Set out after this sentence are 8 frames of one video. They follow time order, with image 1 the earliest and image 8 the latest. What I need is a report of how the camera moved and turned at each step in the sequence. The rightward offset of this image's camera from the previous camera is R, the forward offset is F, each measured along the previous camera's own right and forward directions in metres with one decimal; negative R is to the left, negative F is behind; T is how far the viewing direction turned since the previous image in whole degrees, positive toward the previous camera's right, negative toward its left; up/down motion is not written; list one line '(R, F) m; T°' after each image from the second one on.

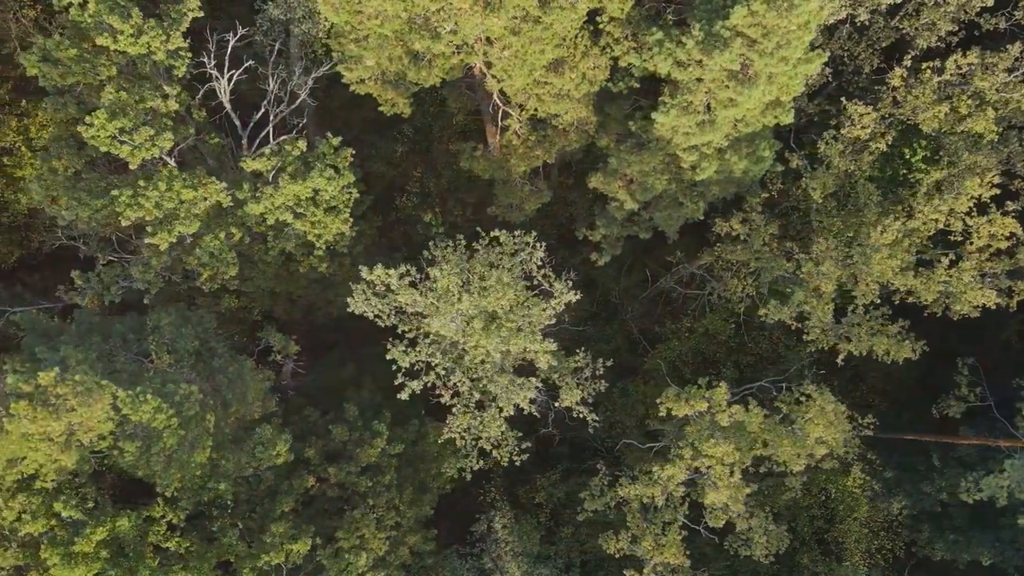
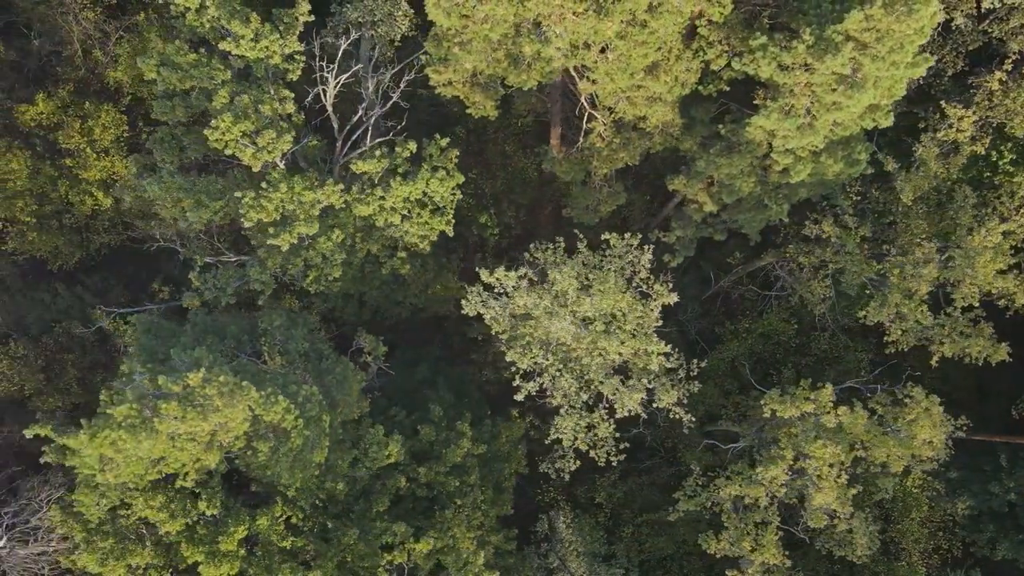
(-1.9, -0.1) m; 0°
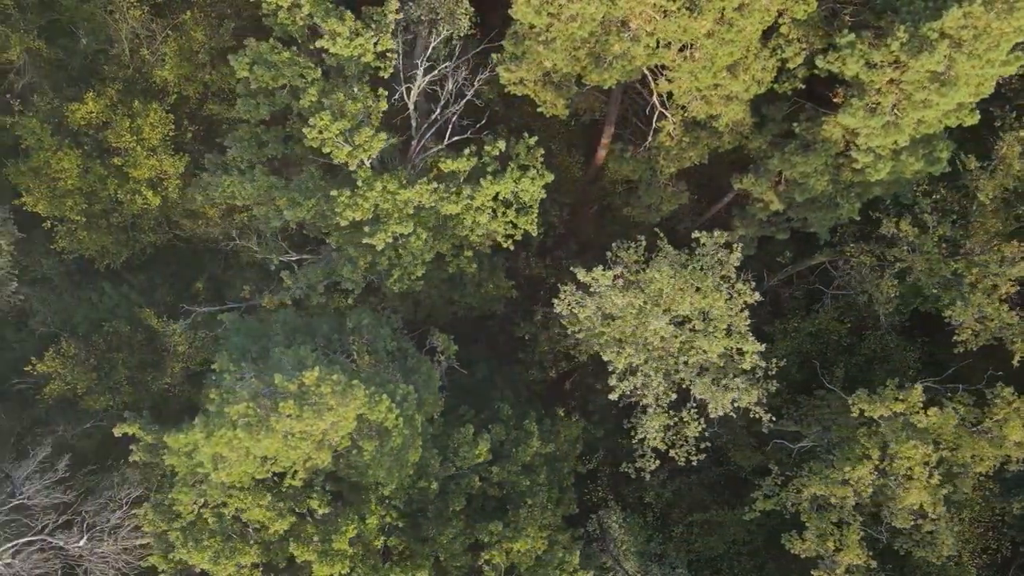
(-1.6, 0.0) m; 0°
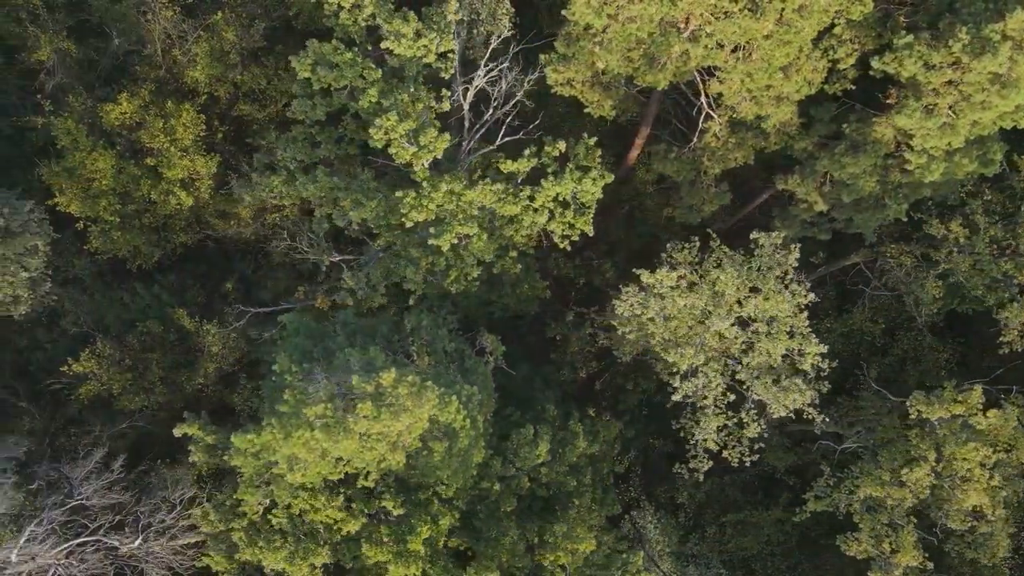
(-1.0, 0.0) m; 0°
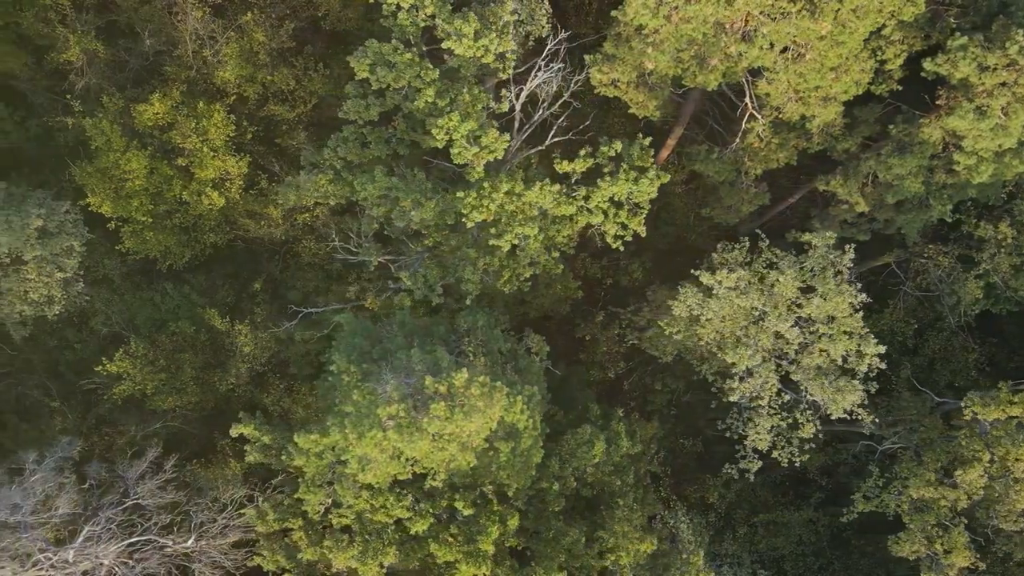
(-1.0, 0.0) m; 0°
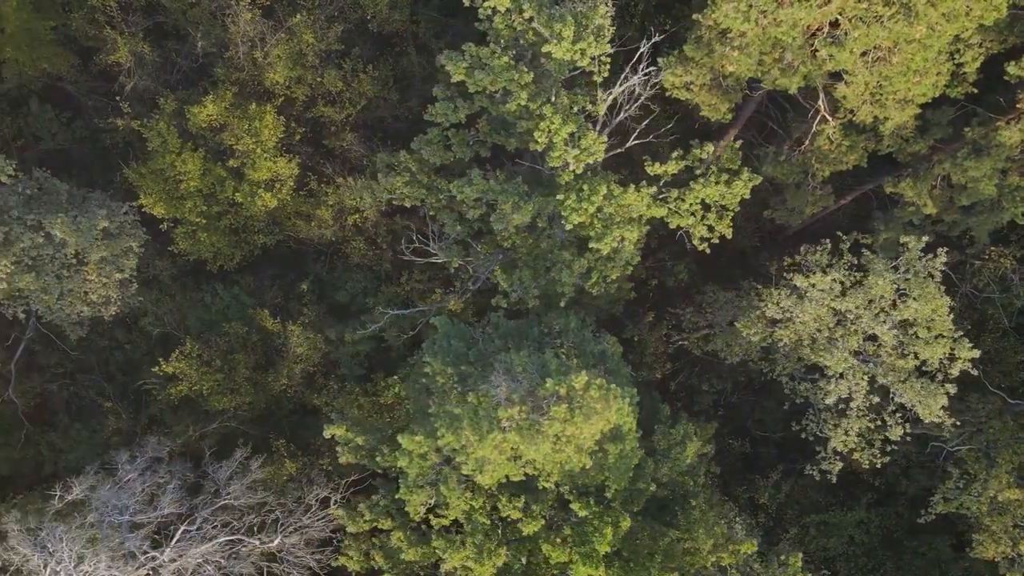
(-1.6, -0.1) m; 0°
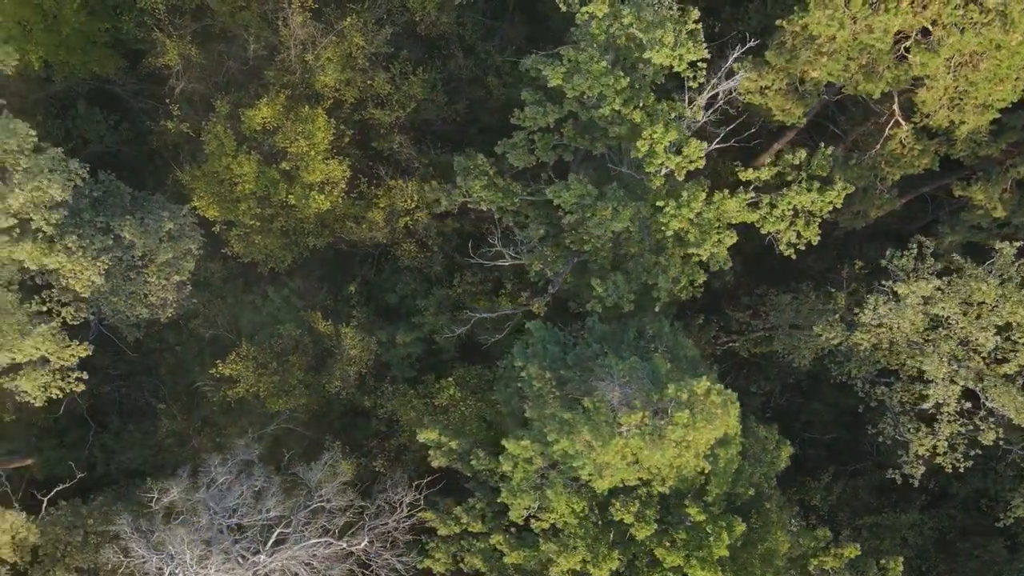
(-1.6, -0.1) m; 0°
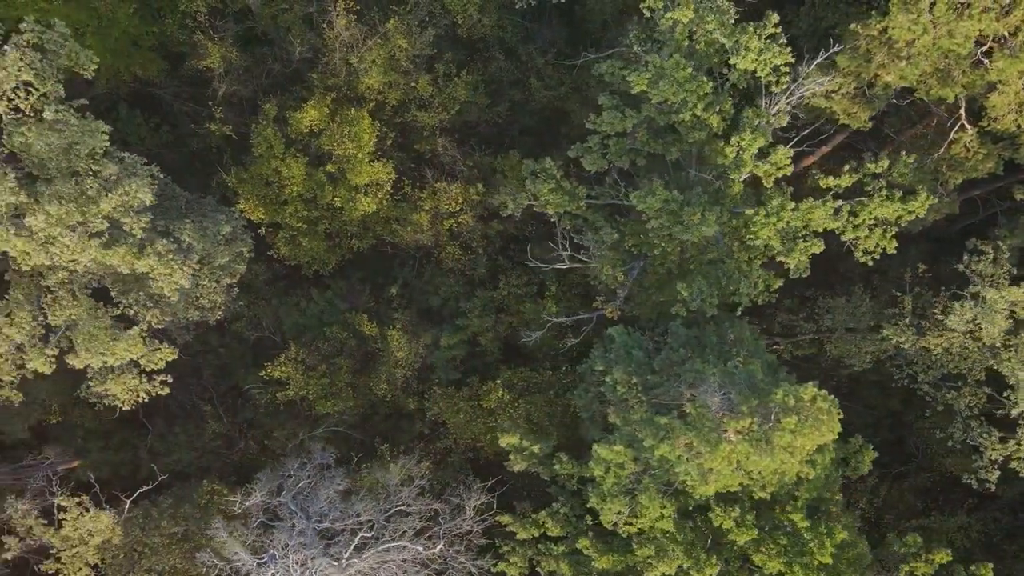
(-1.4, 0.0) m; 0°
